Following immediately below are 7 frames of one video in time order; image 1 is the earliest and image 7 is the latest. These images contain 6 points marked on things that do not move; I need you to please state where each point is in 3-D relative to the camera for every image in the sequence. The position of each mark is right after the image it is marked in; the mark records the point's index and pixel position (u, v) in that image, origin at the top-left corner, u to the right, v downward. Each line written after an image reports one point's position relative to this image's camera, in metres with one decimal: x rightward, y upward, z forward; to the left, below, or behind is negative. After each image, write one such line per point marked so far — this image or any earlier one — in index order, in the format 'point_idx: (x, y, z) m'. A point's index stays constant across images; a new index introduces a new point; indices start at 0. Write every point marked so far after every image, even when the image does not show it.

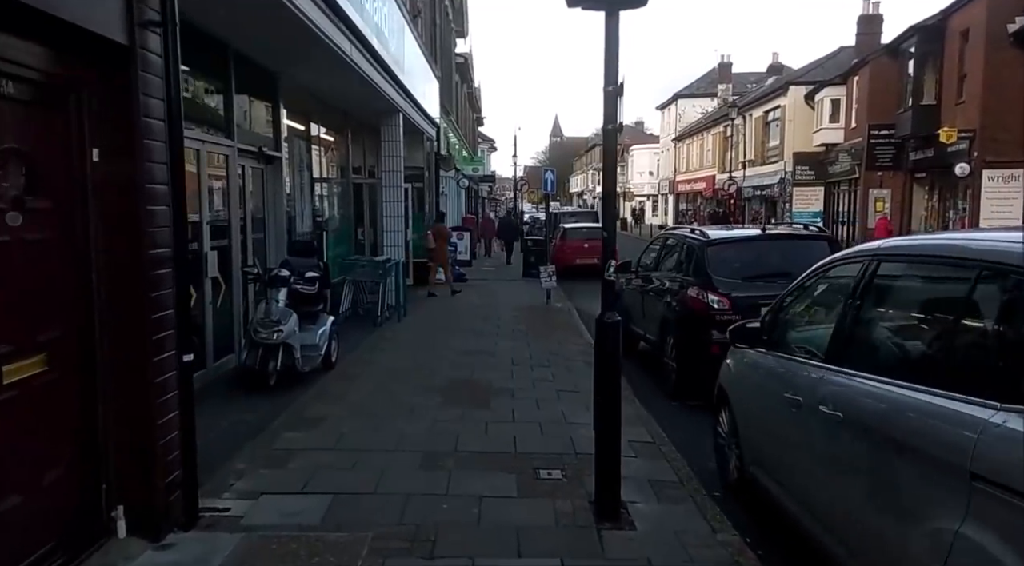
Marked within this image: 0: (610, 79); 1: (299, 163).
0: (+0.6, +1.2, +4.3) m
1: (-3.5, +2.0, +12.0) m
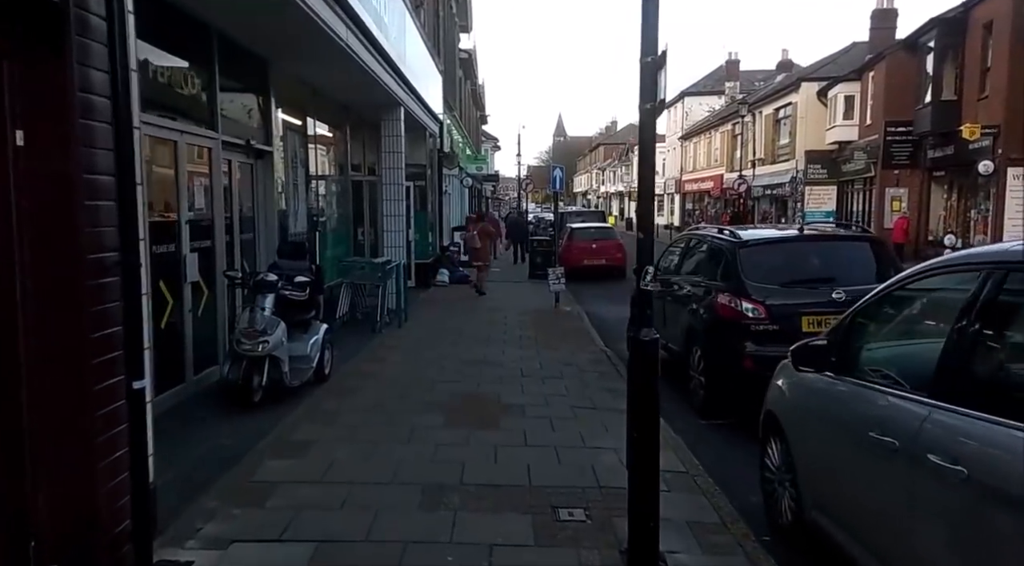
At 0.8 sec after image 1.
0: (+0.7, +1.2, +3.5) m
1: (-3.4, +1.9, +11.3) m
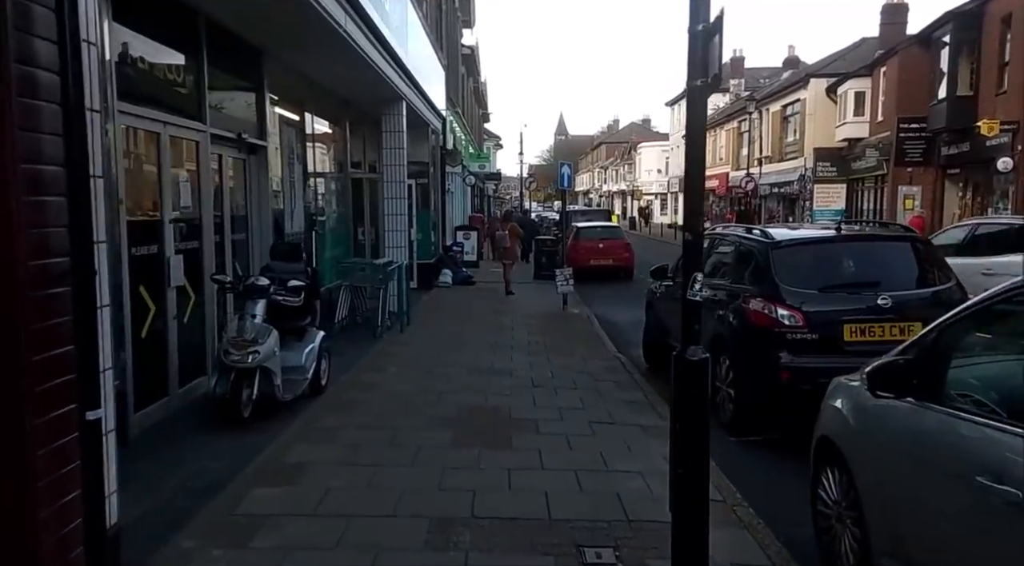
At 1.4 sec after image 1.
0: (+0.8, +1.1, +3.0) m
1: (-3.3, +1.9, +10.7) m
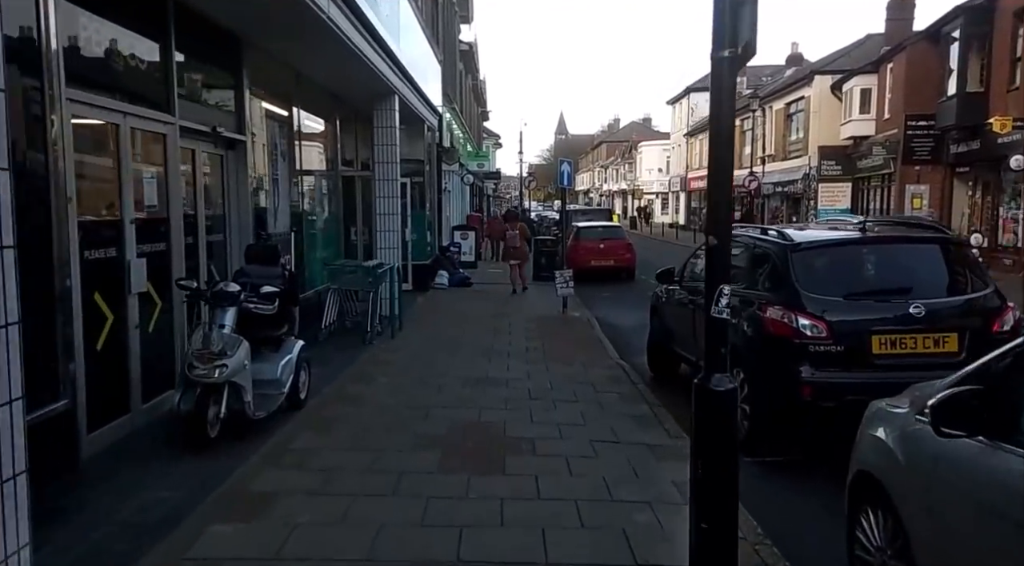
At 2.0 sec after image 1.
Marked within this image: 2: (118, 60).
0: (+0.7, +1.1, +2.4) m
1: (-3.3, +1.9, +10.2) m
2: (-3.1, +1.8, +5.7) m
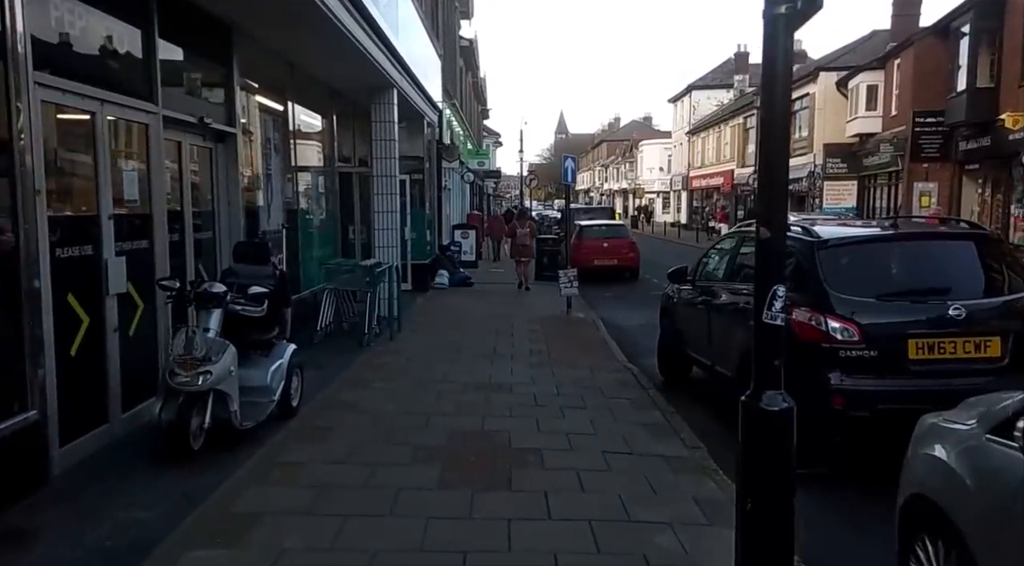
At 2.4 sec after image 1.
0: (+0.8, +1.1, +2.1) m
1: (-3.3, +1.9, +9.8) m
2: (-3.1, +1.8, +5.3) m
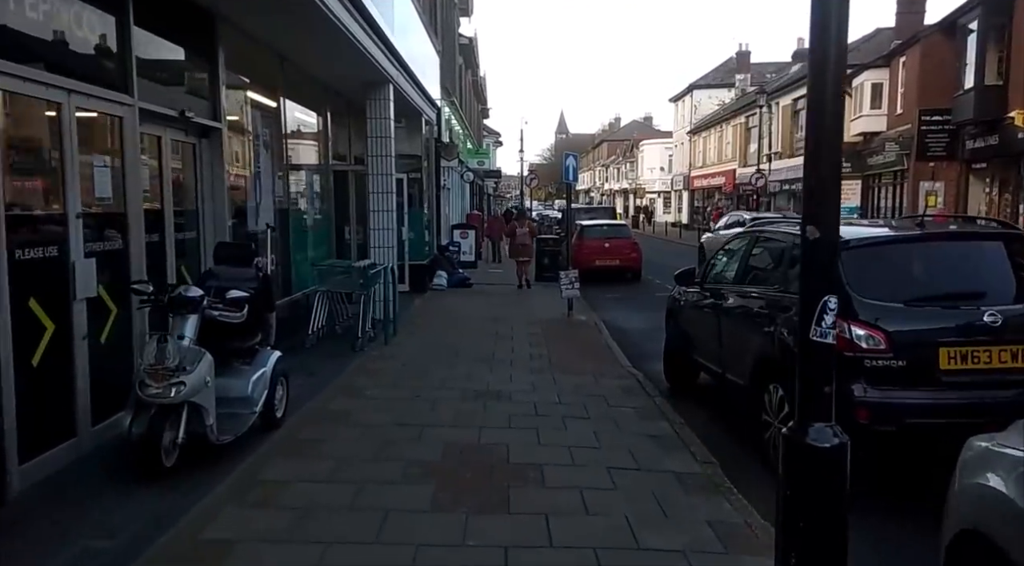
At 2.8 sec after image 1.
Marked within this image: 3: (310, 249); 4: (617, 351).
0: (+0.8, +1.0, +1.7) m
1: (-3.3, +1.8, +9.4) m
2: (-3.1, +1.7, +4.9) m
3: (-3.2, +0.5, +11.3) m
4: (+1.4, -0.9, +9.7) m
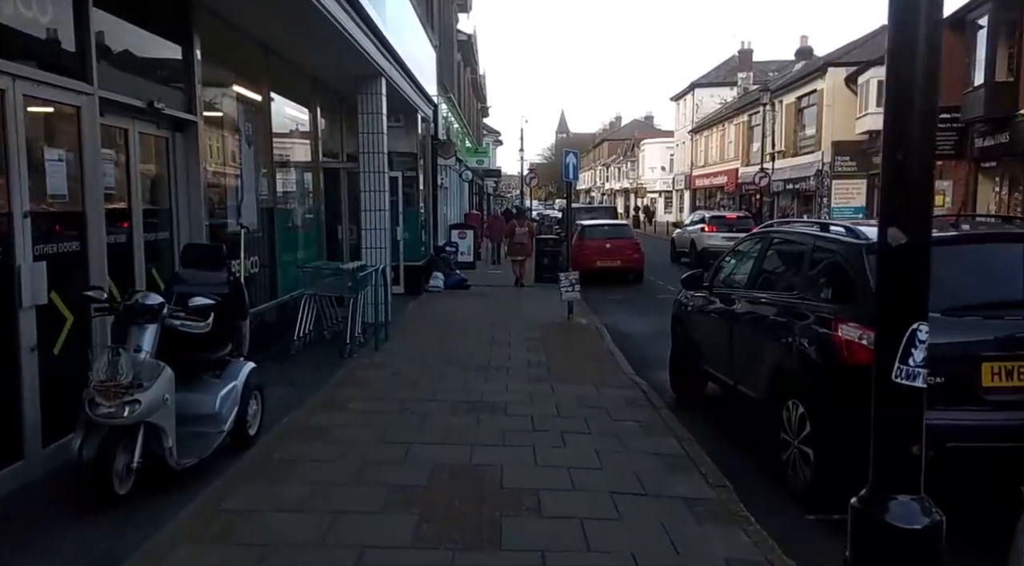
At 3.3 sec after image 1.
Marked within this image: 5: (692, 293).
0: (+0.7, +1.0, +1.2) m
1: (-3.3, +1.8, +9.0) m
2: (-3.1, +1.7, +4.5) m
3: (-3.2, +0.5, +10.8) m
4: (+1.4, -0.9, +9.2) m
5: (+1.8, -0.1, +7.2) m
